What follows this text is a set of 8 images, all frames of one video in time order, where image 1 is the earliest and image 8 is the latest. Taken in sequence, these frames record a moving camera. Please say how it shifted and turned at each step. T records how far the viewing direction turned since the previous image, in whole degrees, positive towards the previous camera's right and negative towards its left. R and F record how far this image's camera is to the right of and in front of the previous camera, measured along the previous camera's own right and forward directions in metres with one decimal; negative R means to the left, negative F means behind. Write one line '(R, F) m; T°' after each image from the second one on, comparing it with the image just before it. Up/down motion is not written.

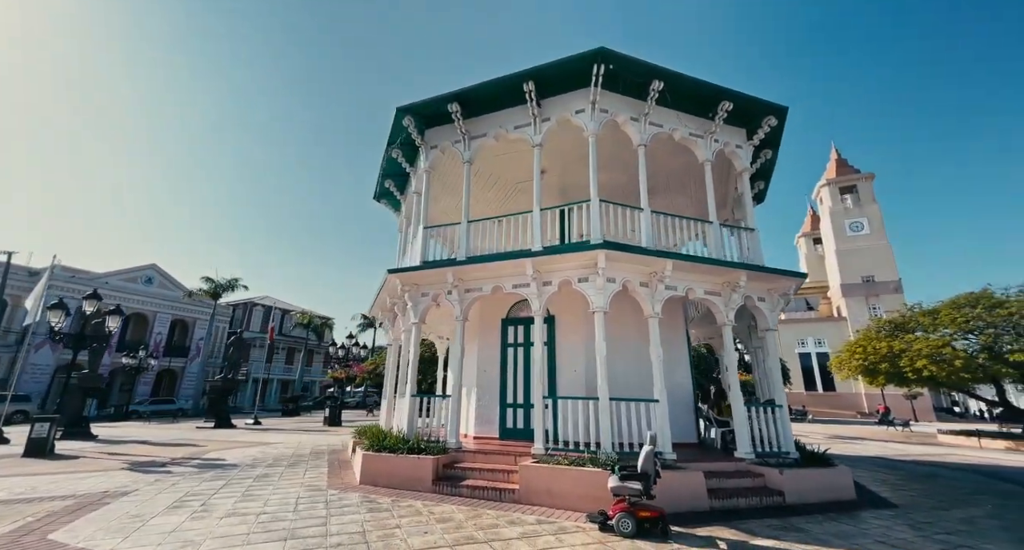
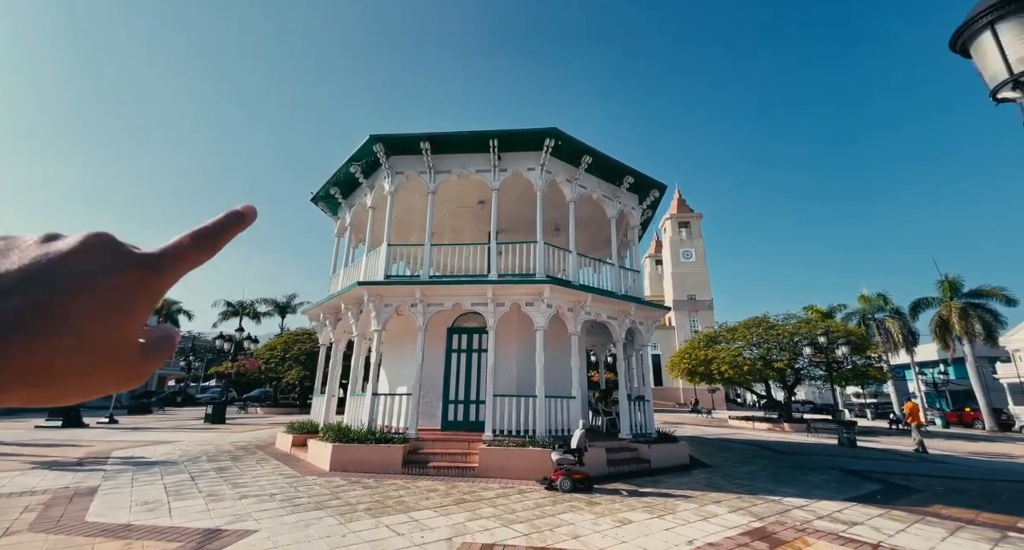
(-2.3, -1.8) m; +17°
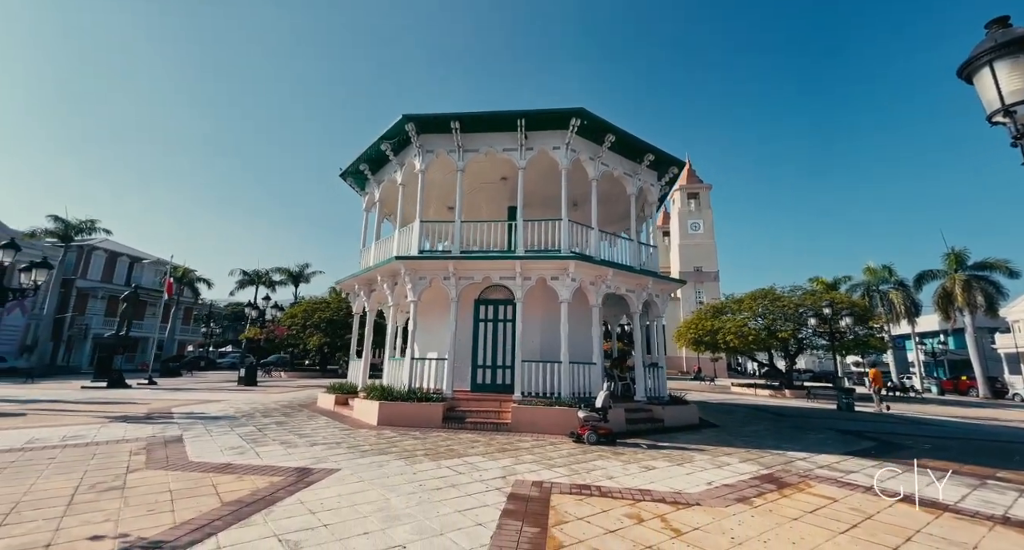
(-0.6, -0.7) m; 0°
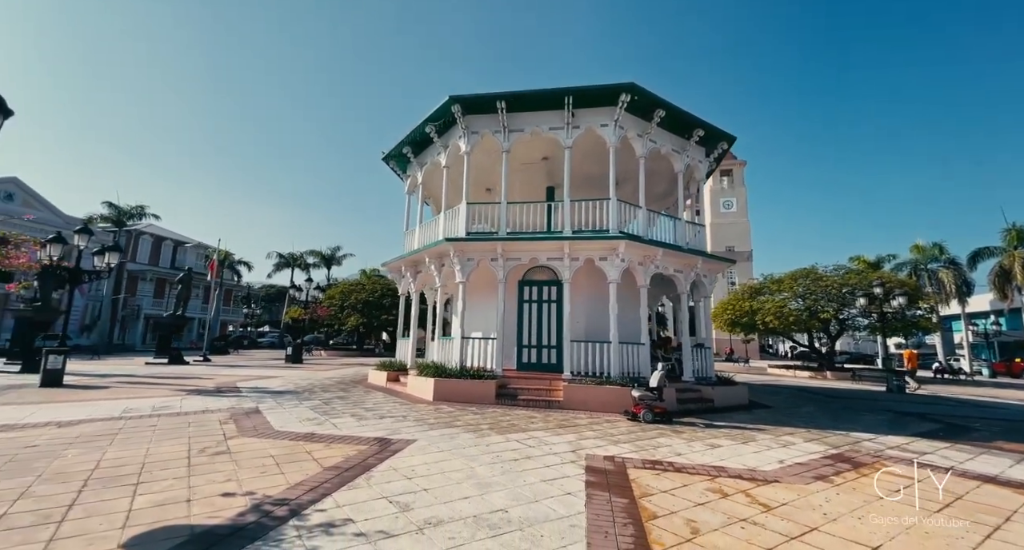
(-0.7, -0.1) m; -3°
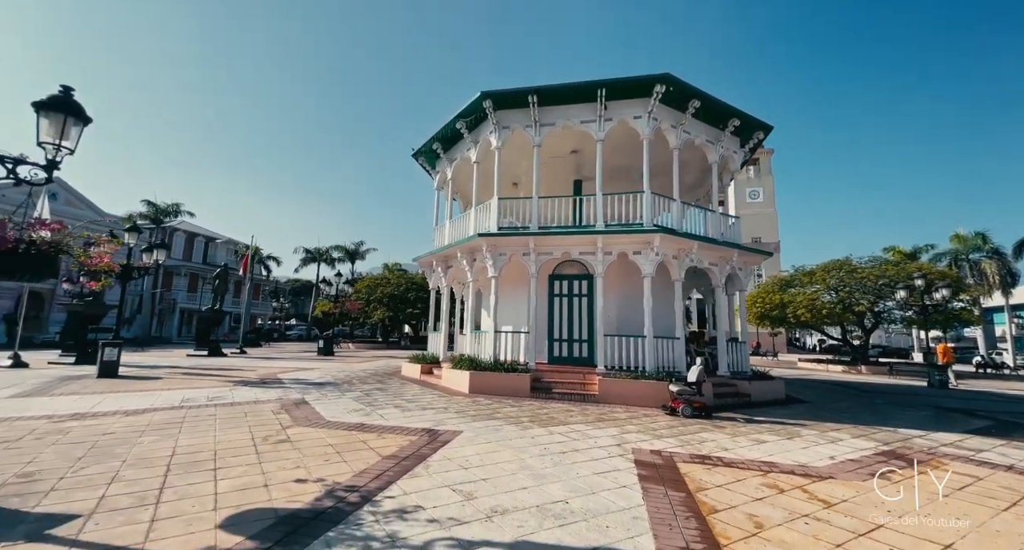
(-0.4, -0.1) m; -2°
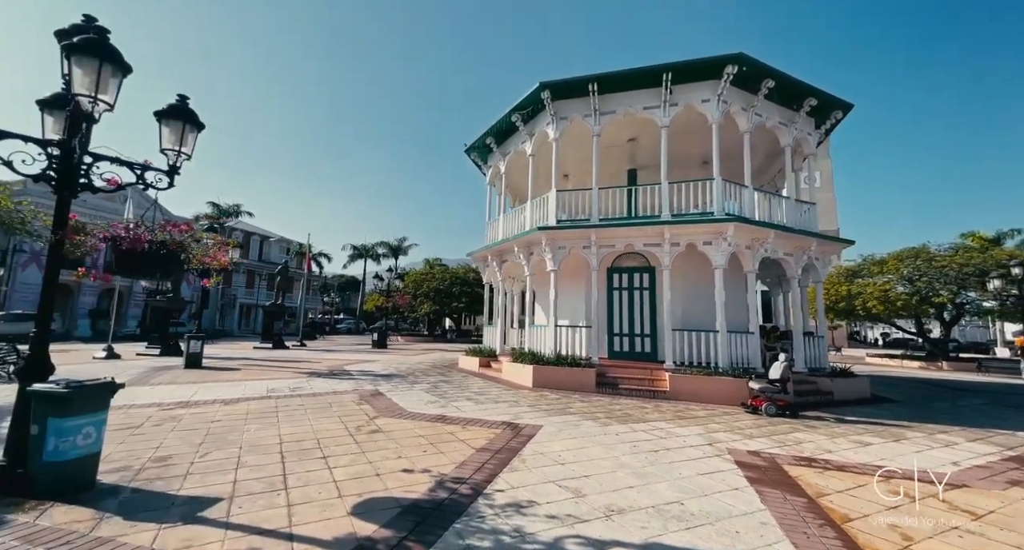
(-0.7, +0.1) m; -5°
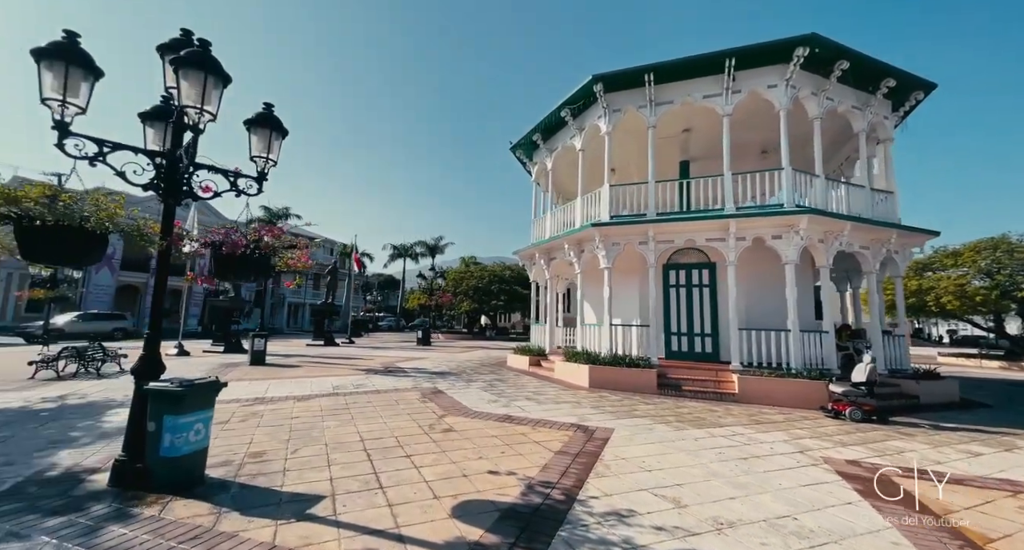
(-0.5, +0.1) m; -4°
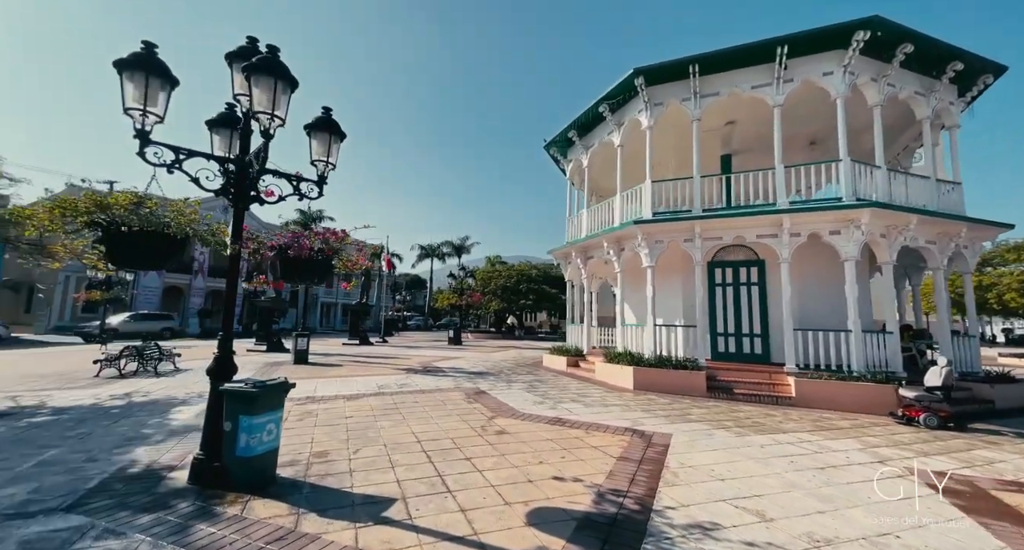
(-0.4, +0.1) m; -3°
